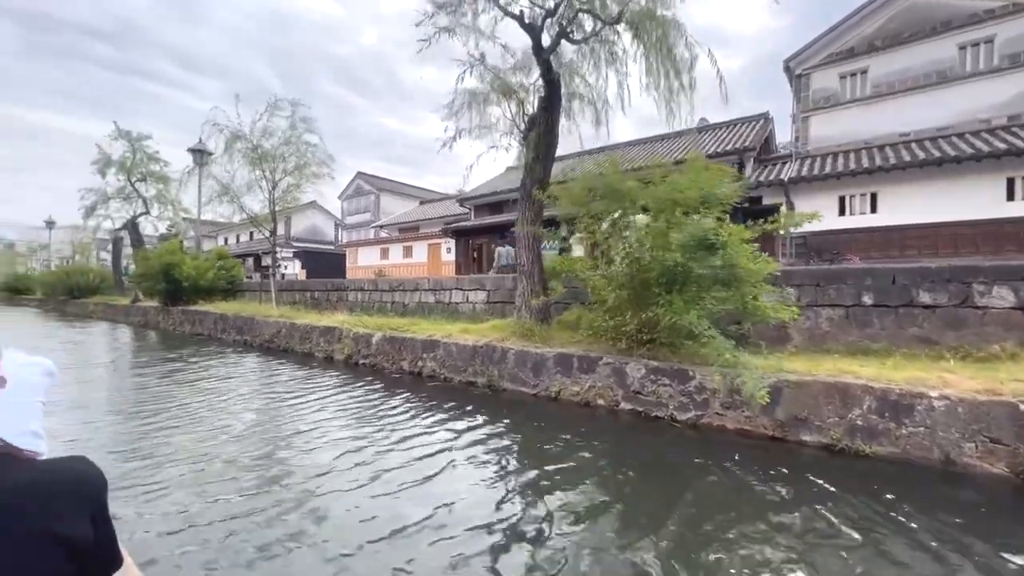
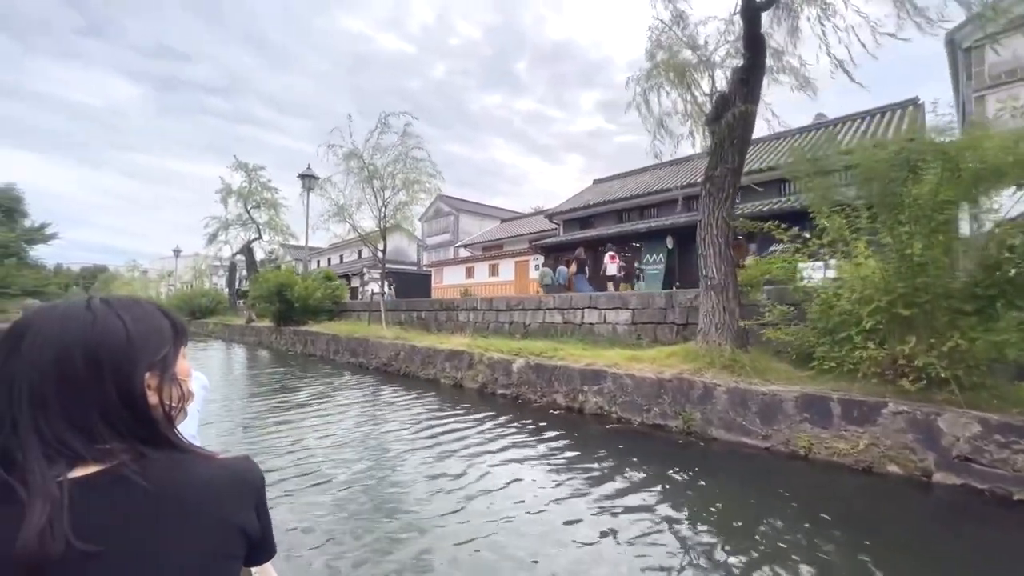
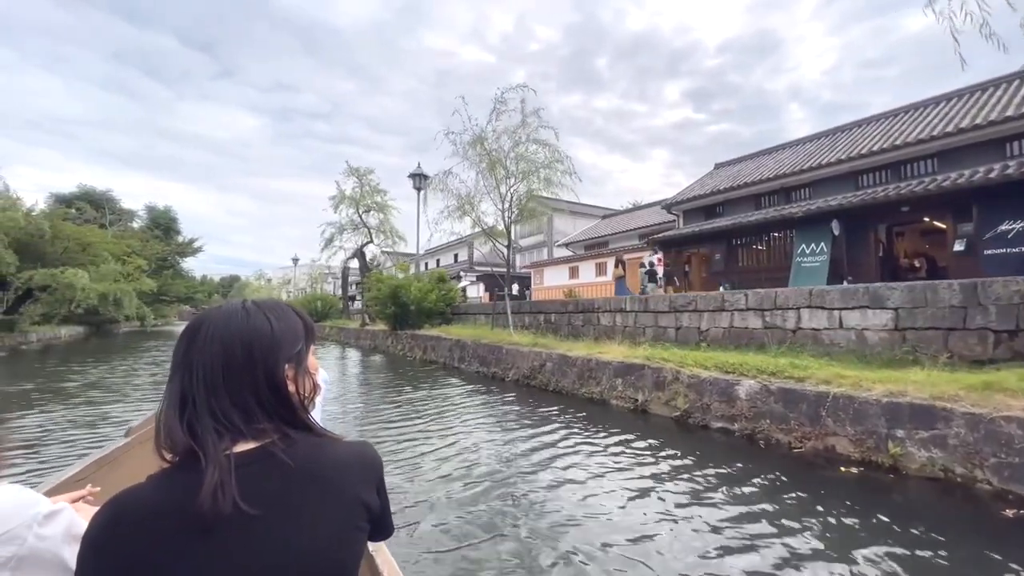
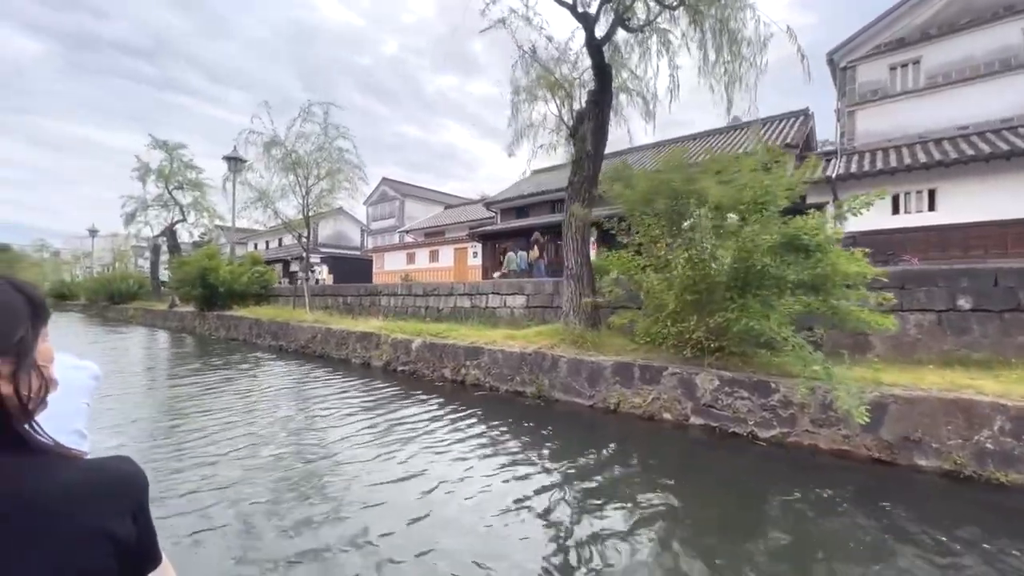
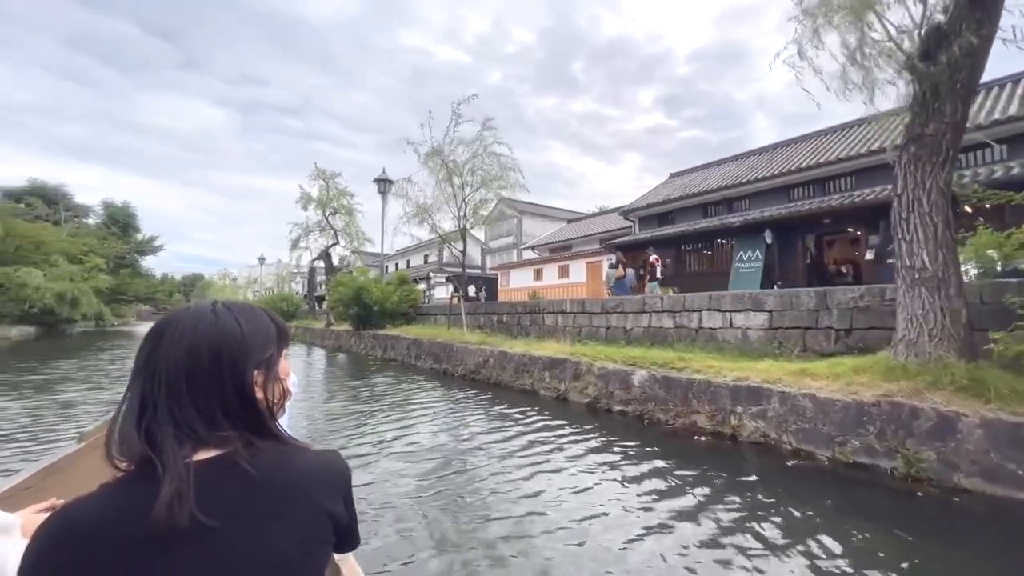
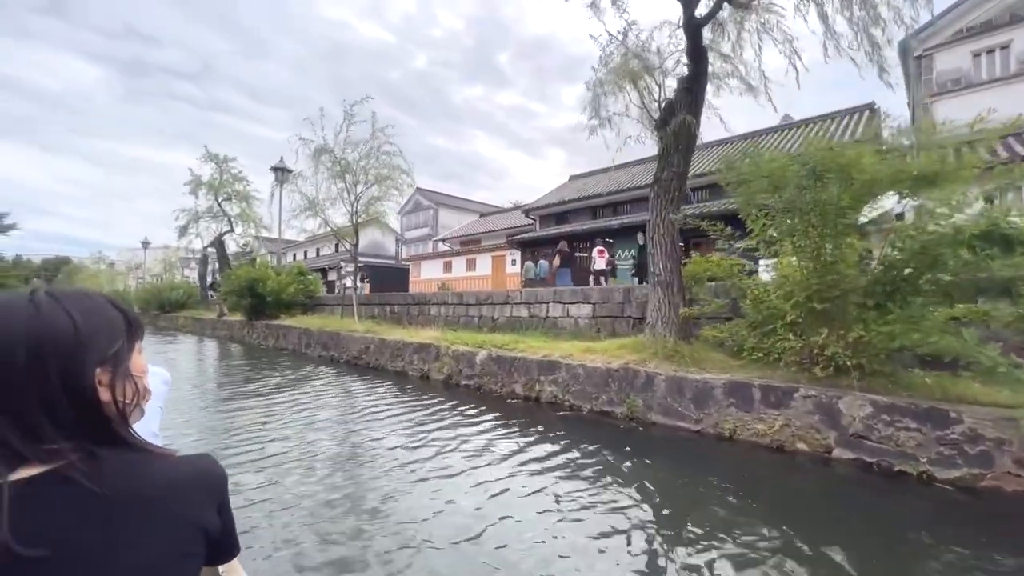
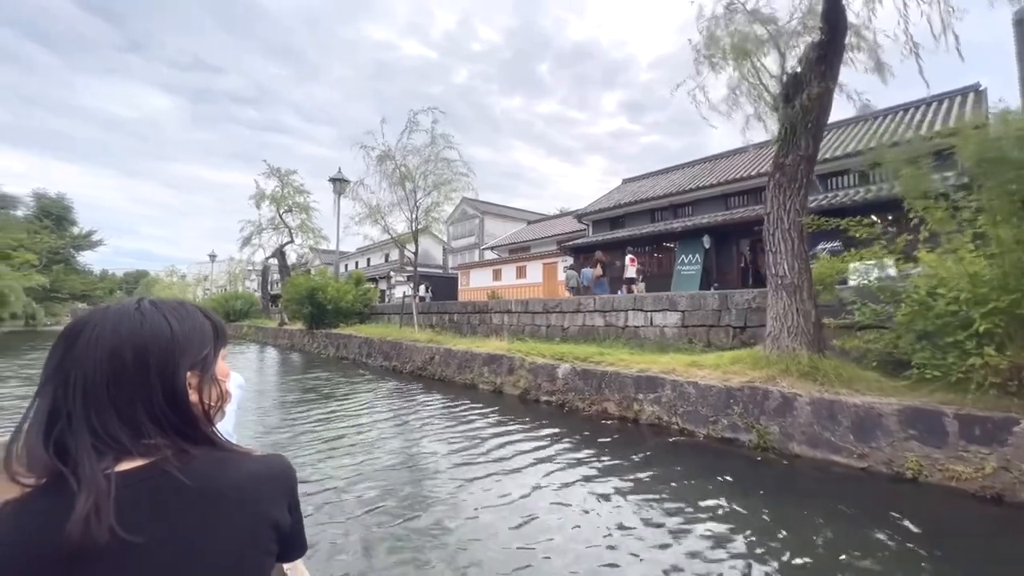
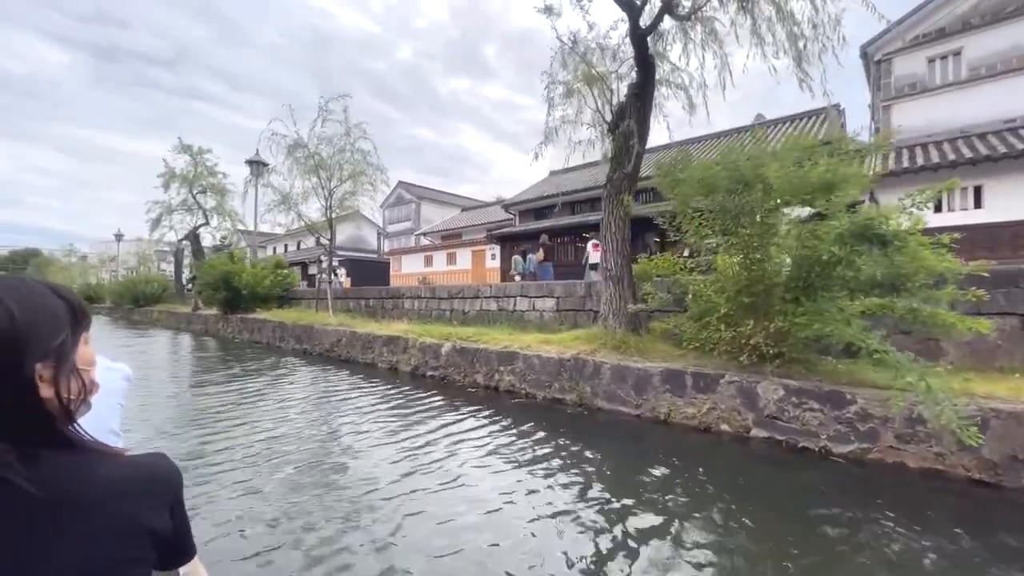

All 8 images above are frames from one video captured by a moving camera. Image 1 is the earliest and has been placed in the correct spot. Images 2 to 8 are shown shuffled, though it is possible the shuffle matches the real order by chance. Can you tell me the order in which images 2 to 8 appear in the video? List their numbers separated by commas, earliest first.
4, 8, 6, 2, 7, 5, 3
